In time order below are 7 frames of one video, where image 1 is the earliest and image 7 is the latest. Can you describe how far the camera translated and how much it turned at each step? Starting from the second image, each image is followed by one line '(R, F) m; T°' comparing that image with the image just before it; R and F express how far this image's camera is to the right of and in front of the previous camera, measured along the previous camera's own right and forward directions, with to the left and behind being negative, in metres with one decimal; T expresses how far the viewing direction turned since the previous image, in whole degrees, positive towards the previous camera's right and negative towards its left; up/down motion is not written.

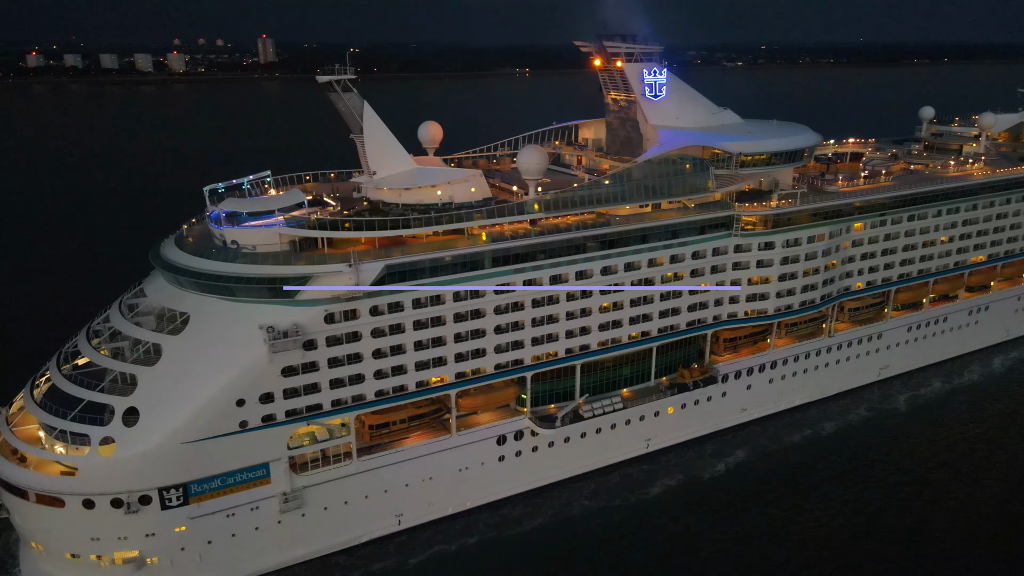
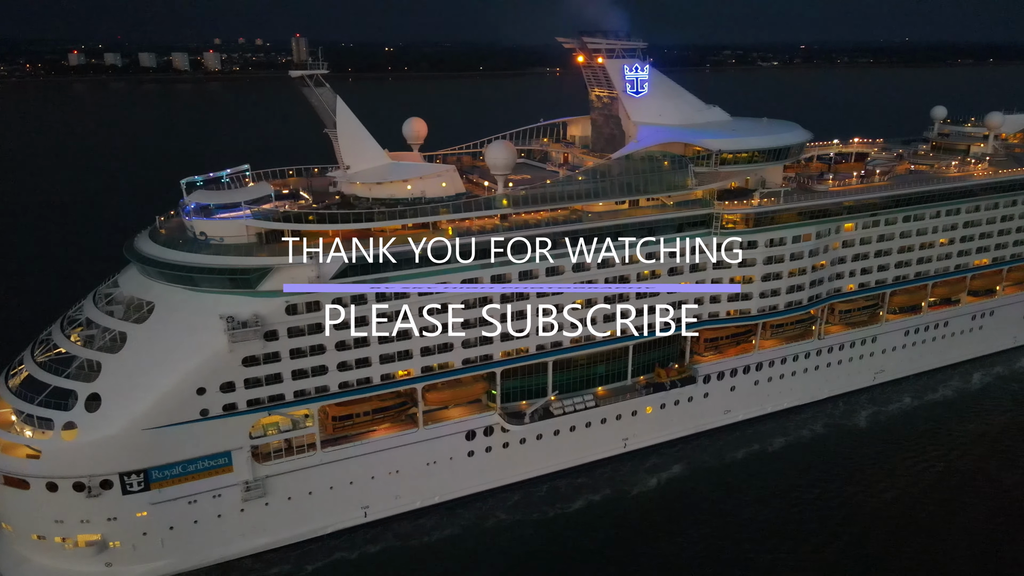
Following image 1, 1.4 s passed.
(+1.7, +0.1) m; -3°
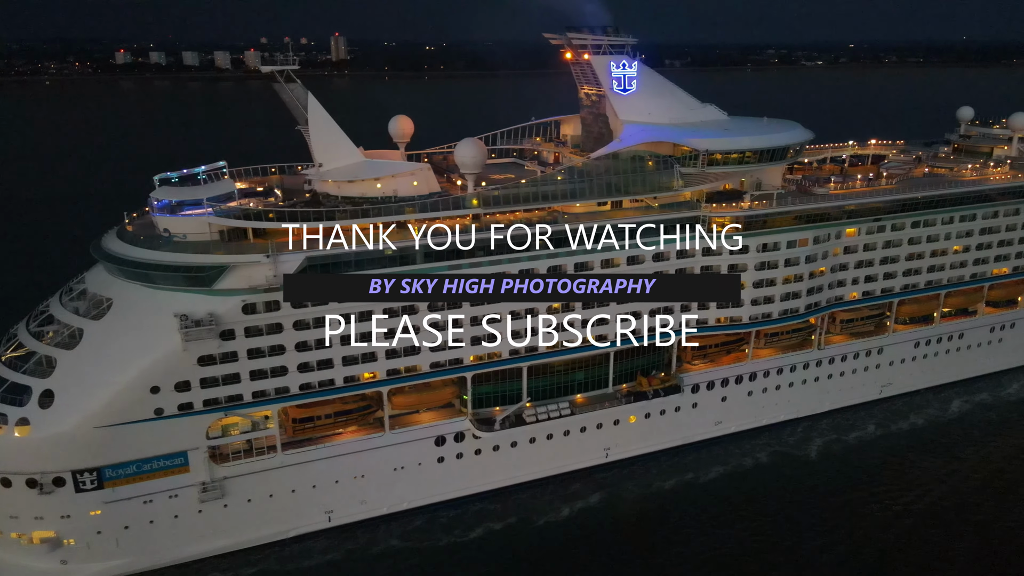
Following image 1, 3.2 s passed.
(+1.7, +0.6) m; -3°
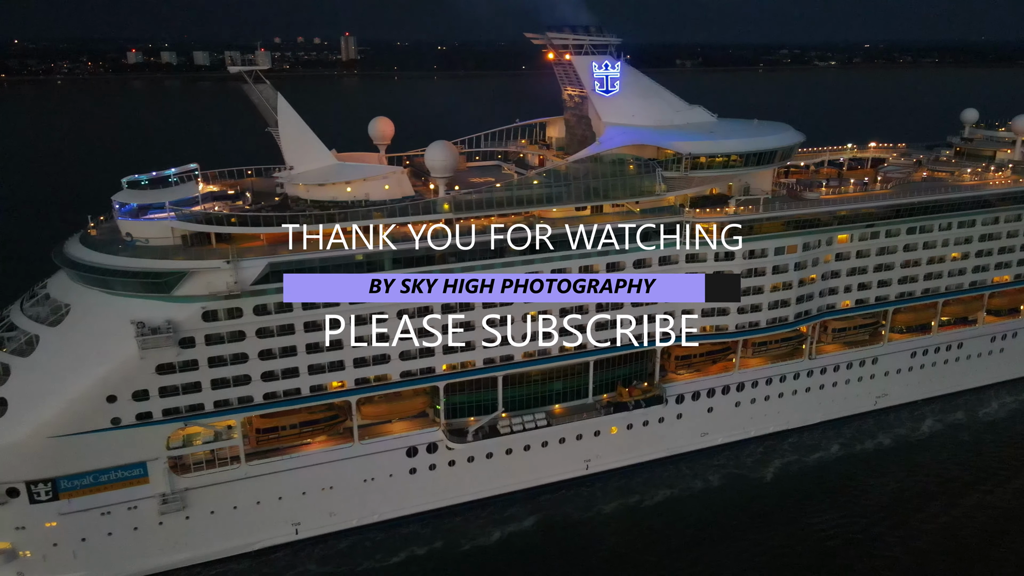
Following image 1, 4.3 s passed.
(+1.0, +0.6) m; -1°
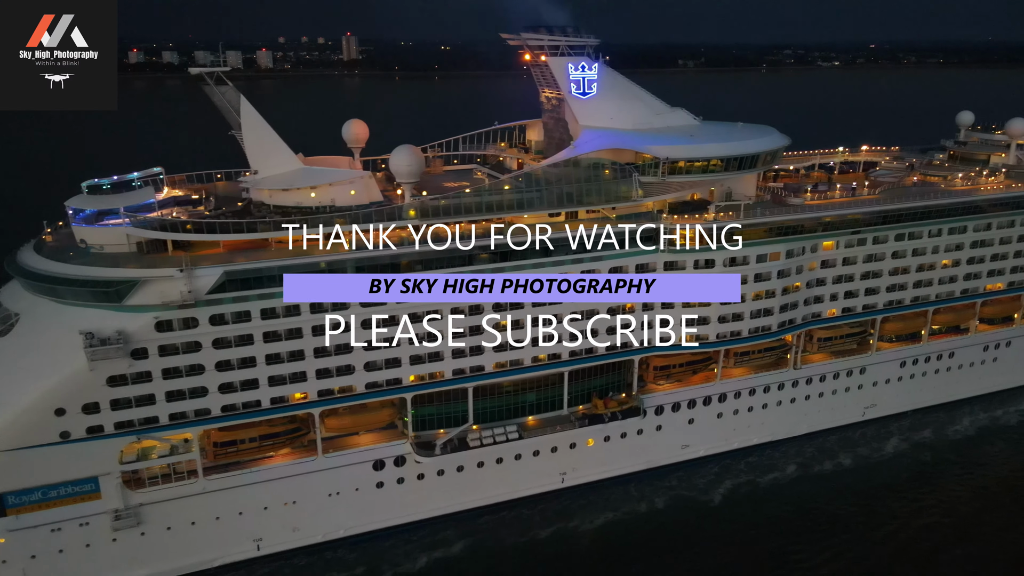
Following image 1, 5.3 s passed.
(+0.9, +0.6) m; 0°
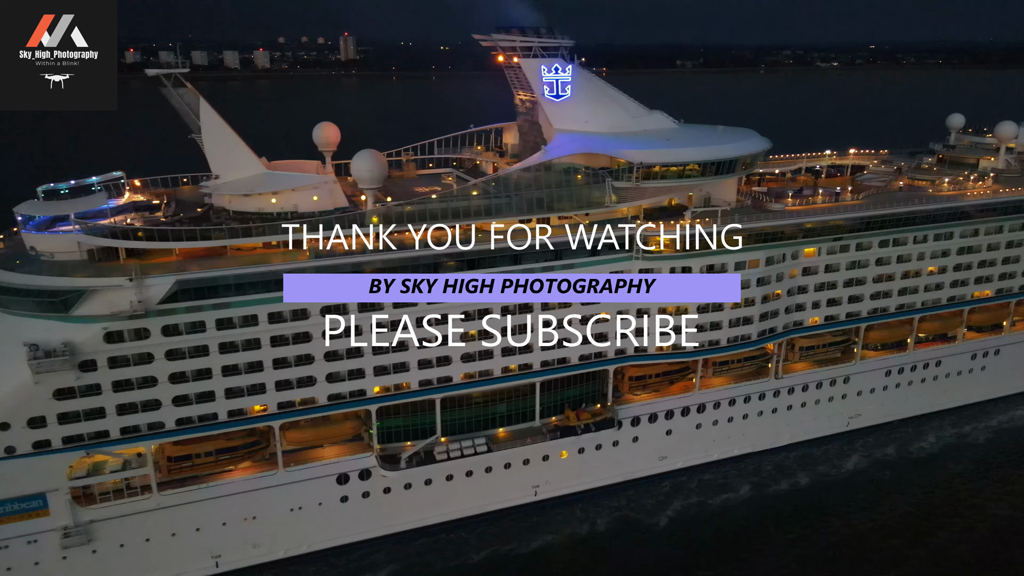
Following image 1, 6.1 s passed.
(+0.8, +0.5) m; 0°
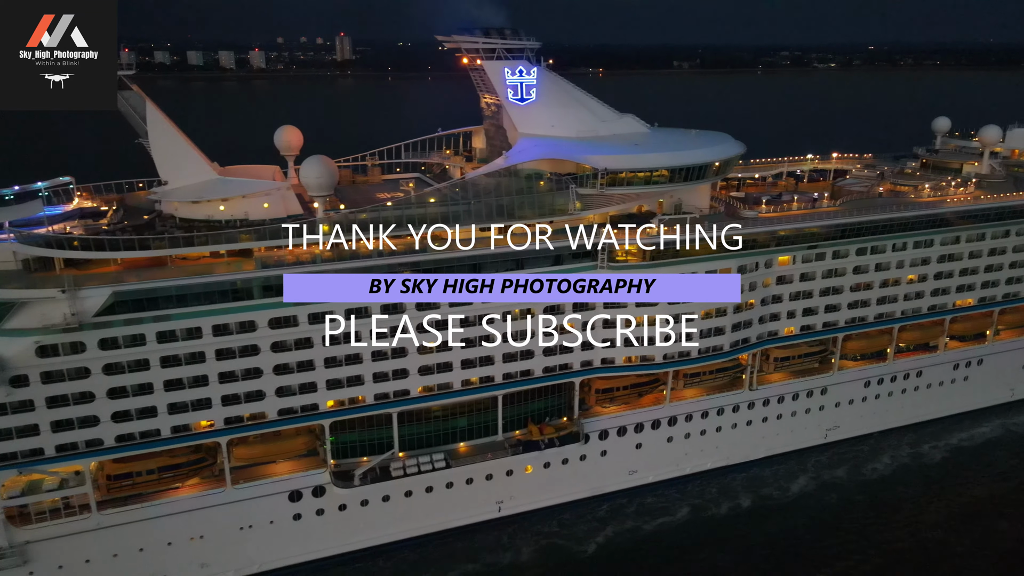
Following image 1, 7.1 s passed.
(+1.0, +0.6) m; 0°
